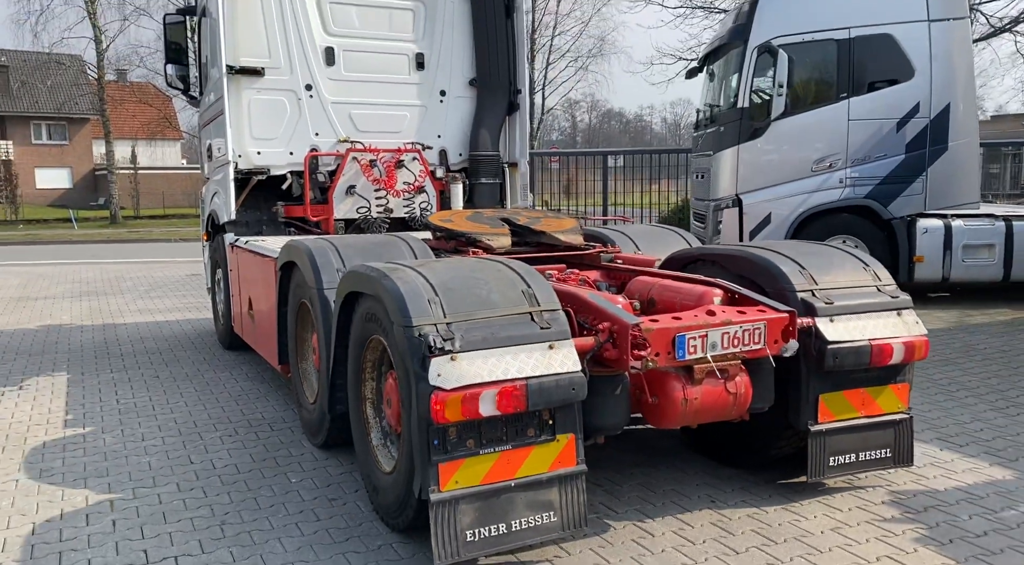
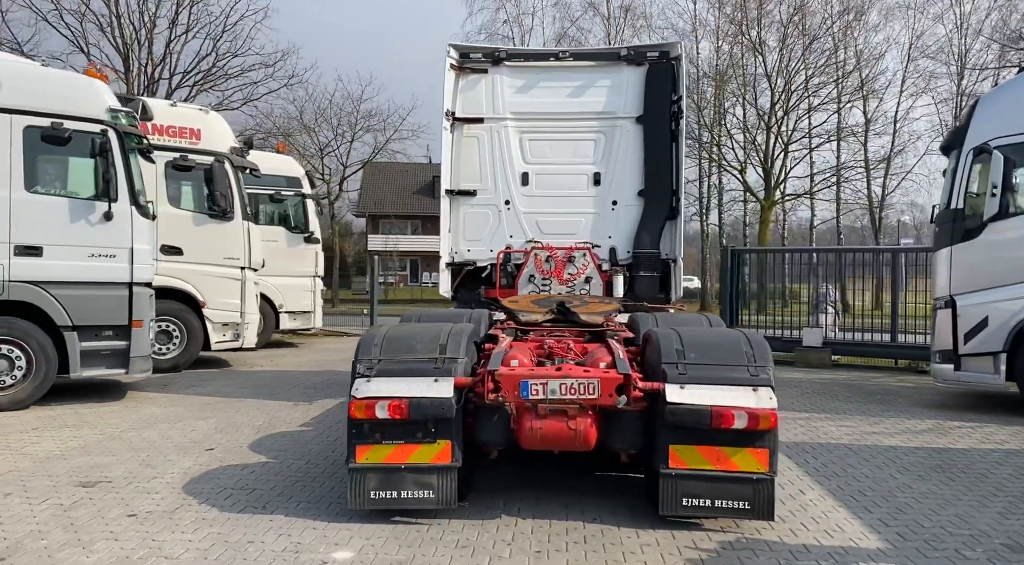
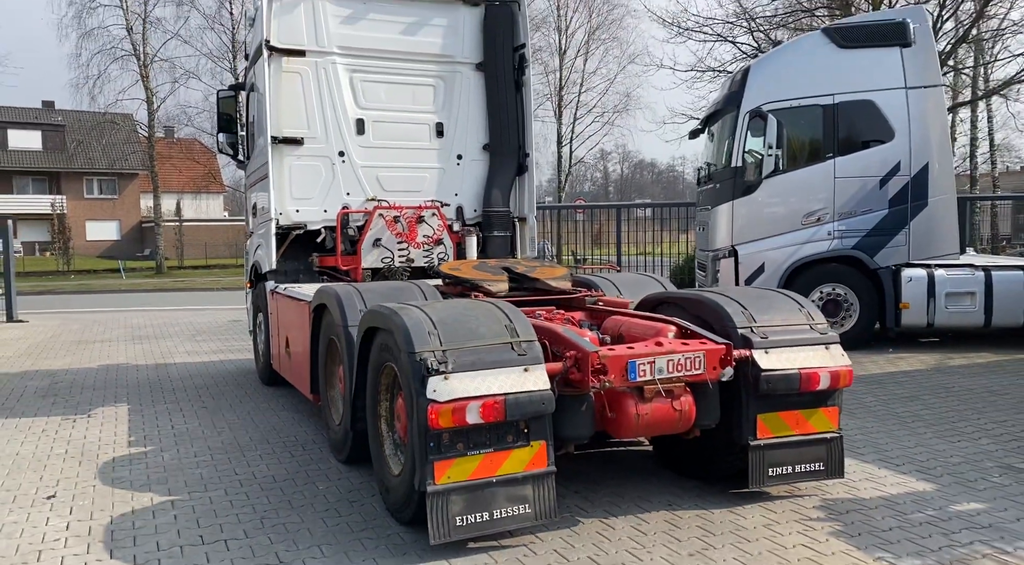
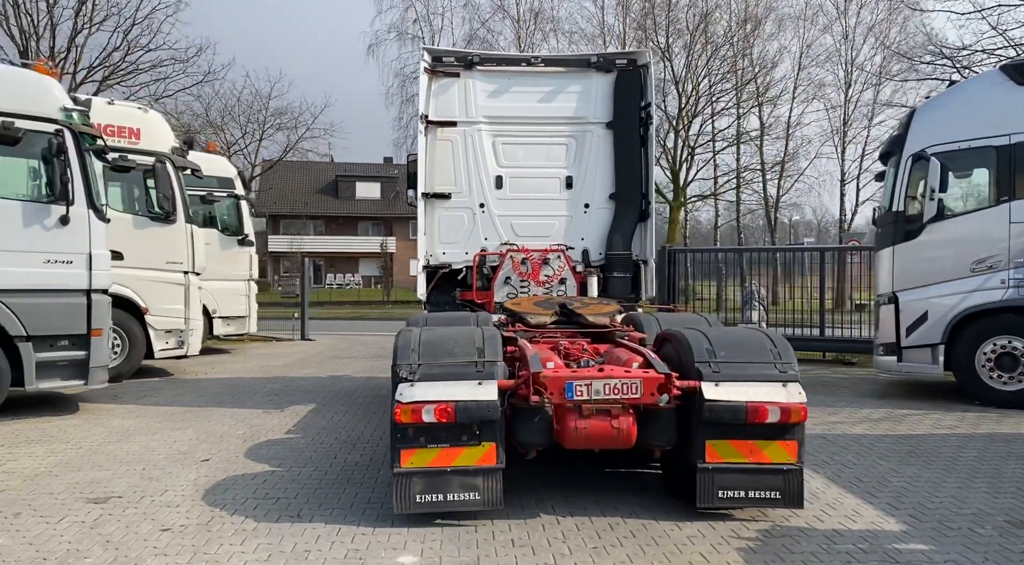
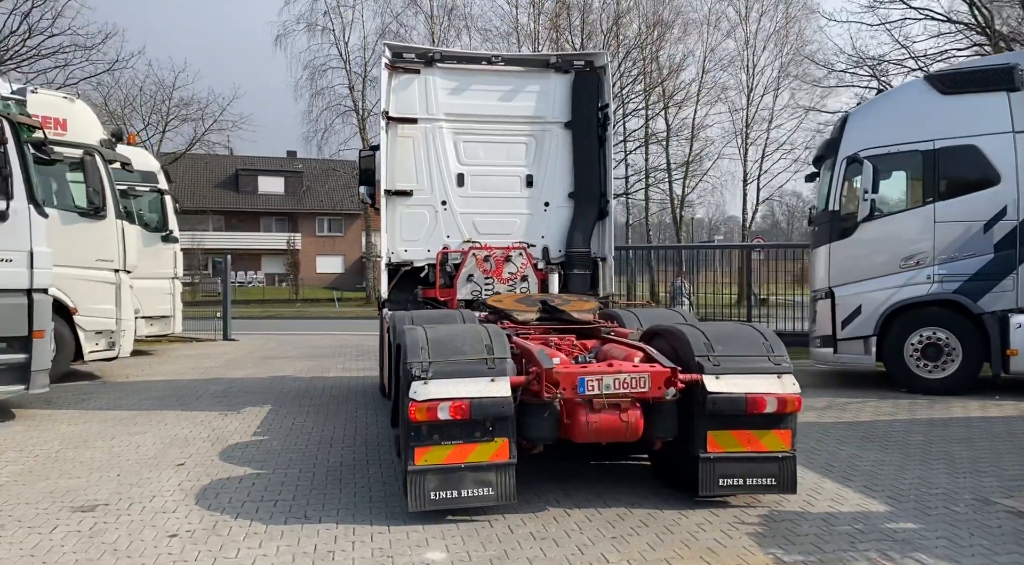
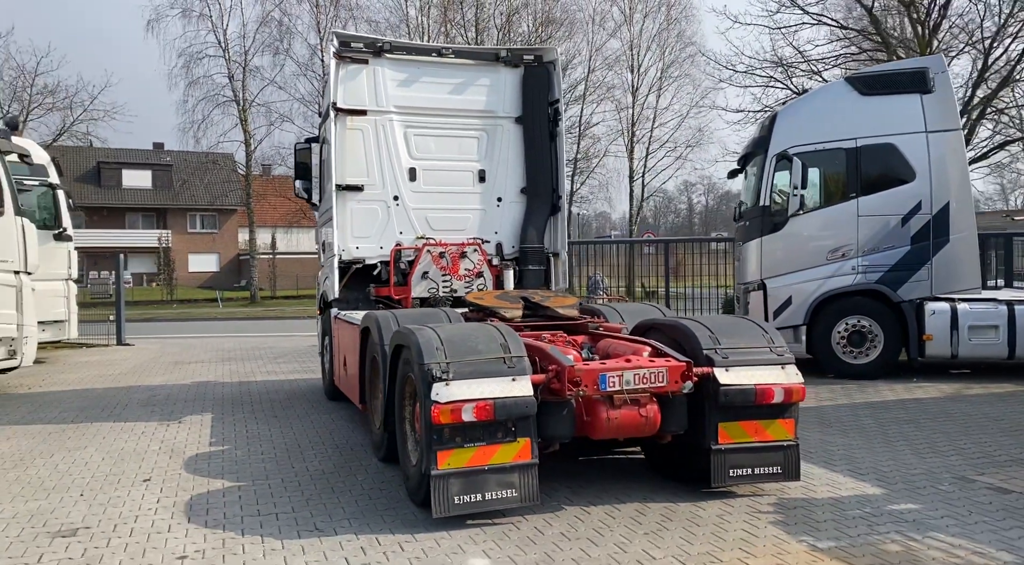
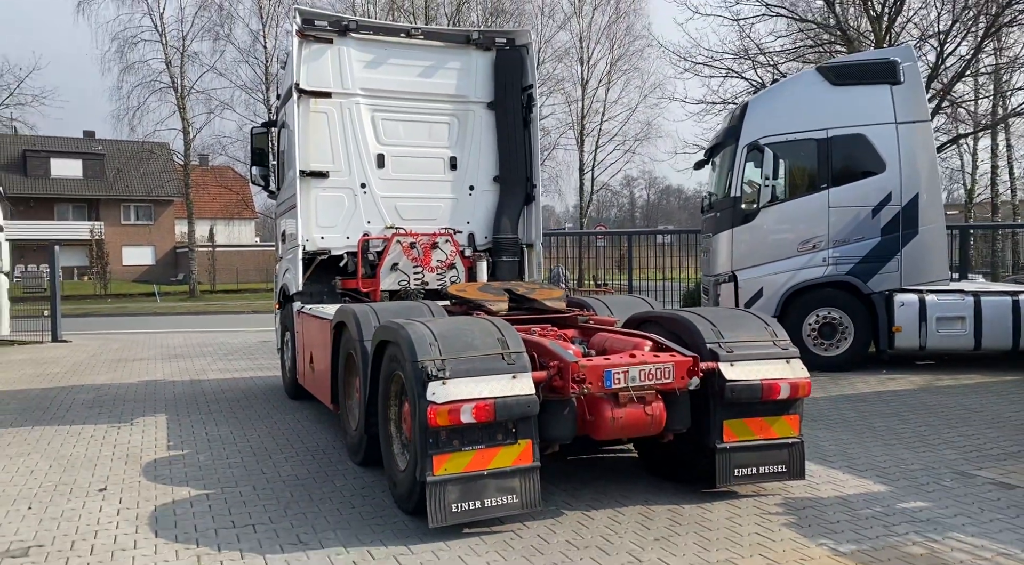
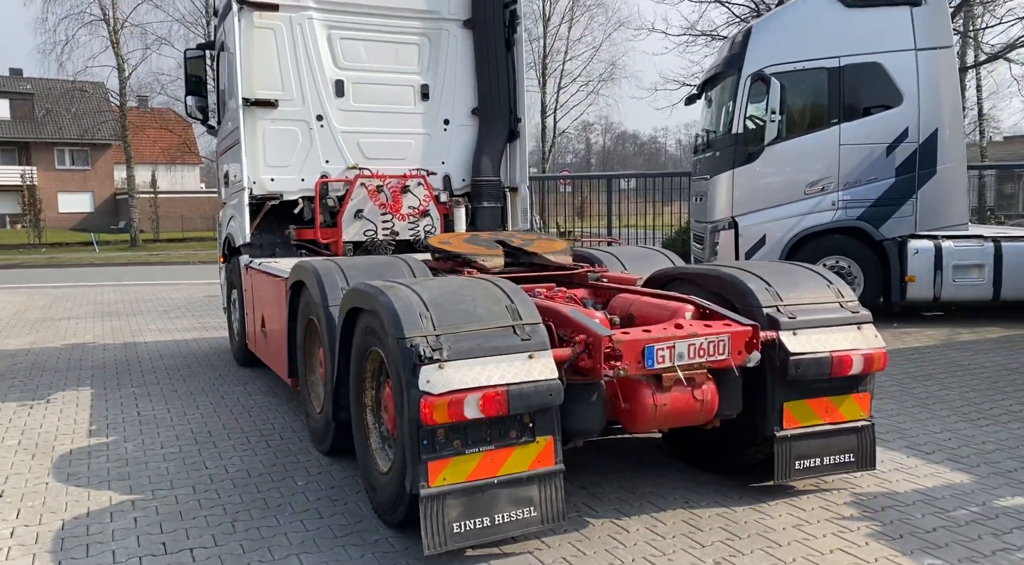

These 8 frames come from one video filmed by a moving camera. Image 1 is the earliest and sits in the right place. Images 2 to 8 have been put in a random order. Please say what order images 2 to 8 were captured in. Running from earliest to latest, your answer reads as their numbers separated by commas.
8, 3, 7, 6, 5, 4, 2
